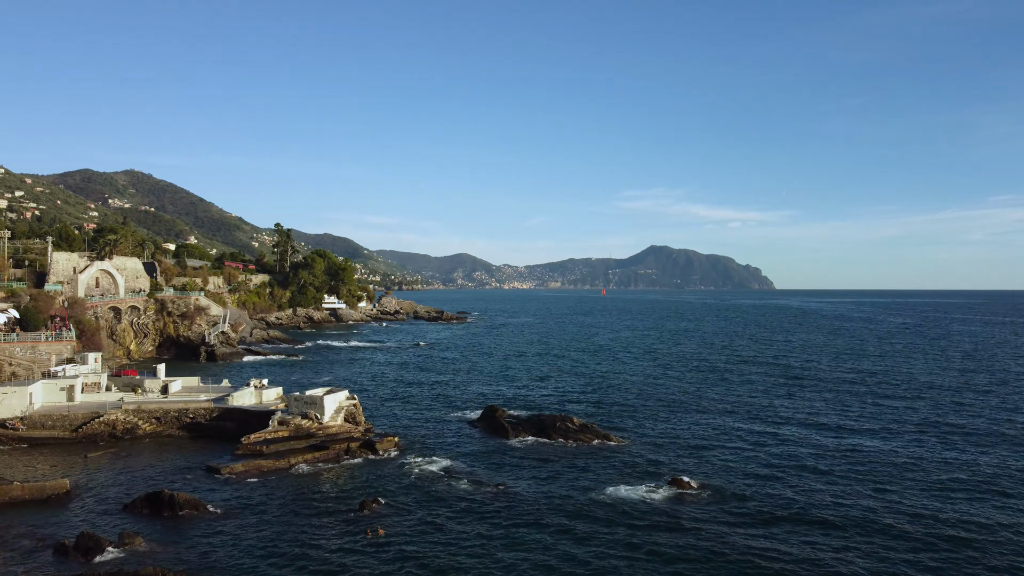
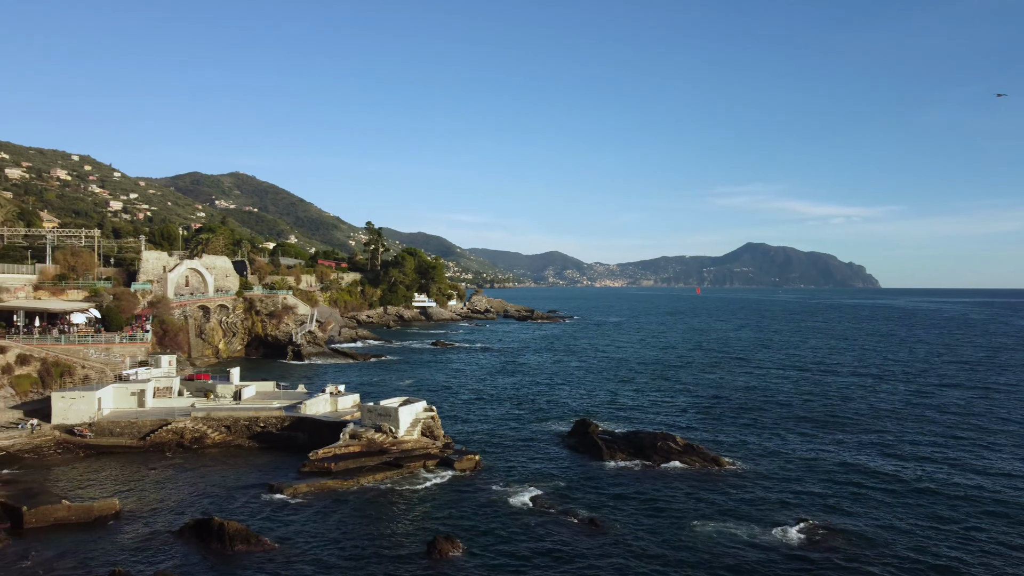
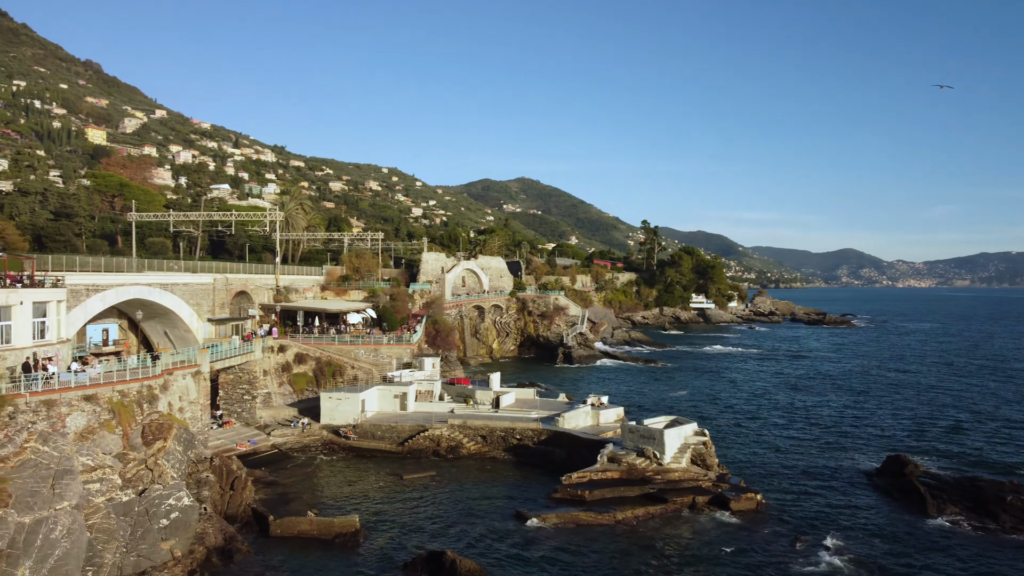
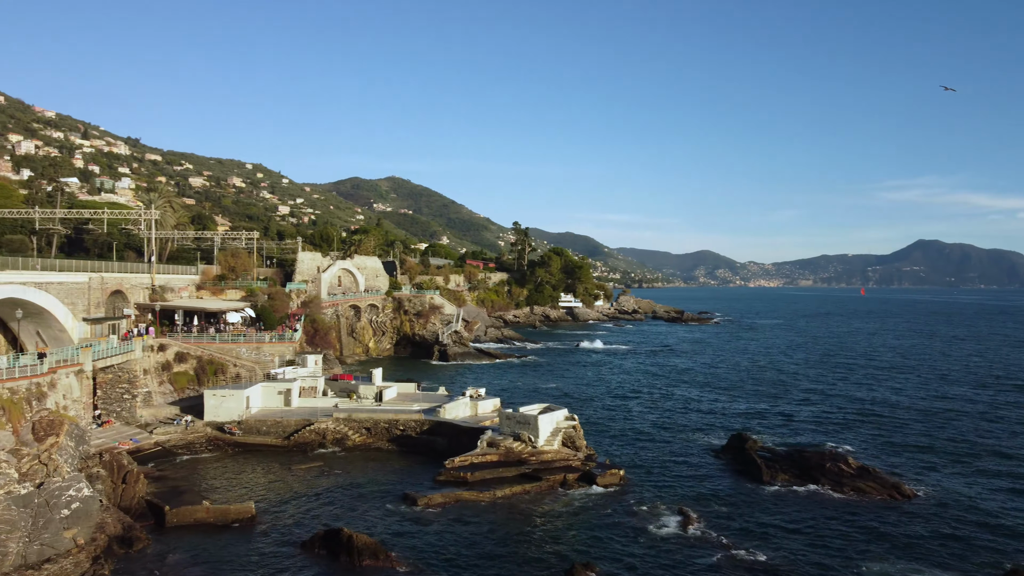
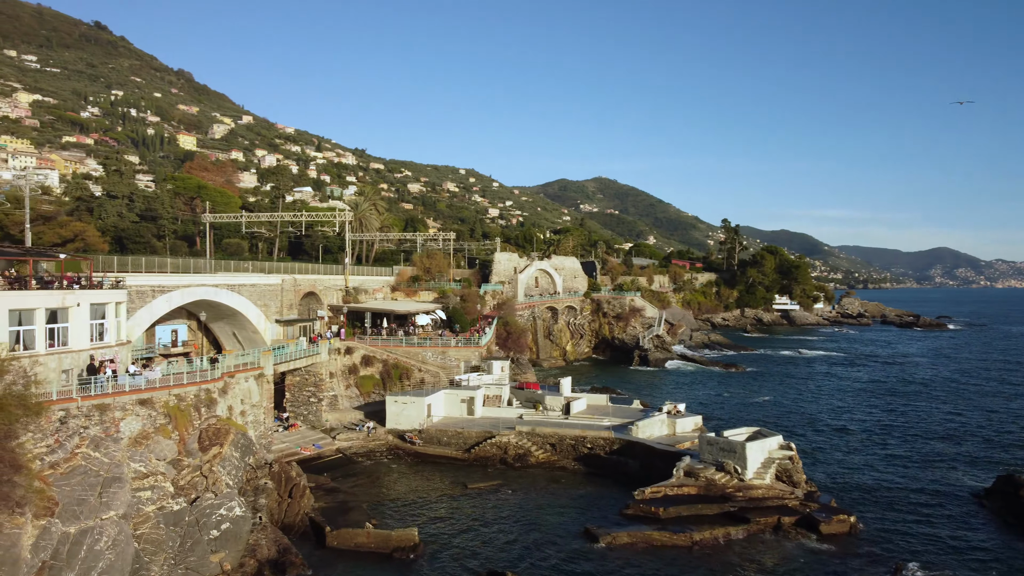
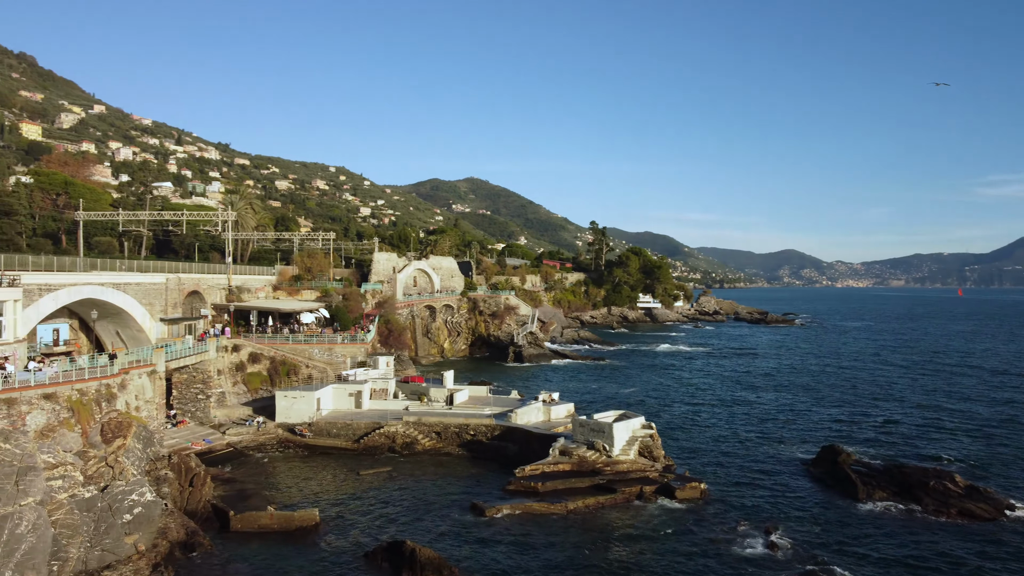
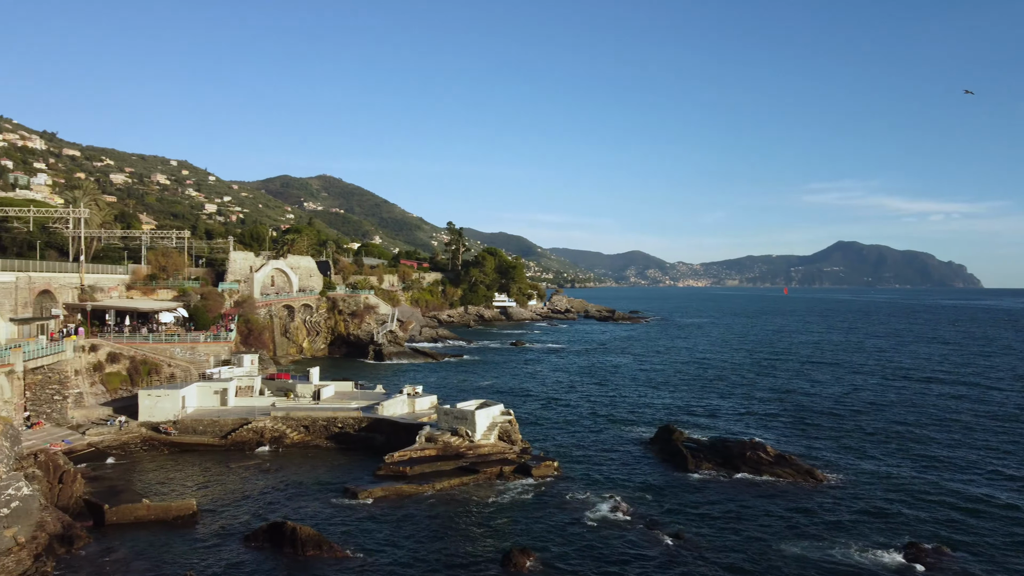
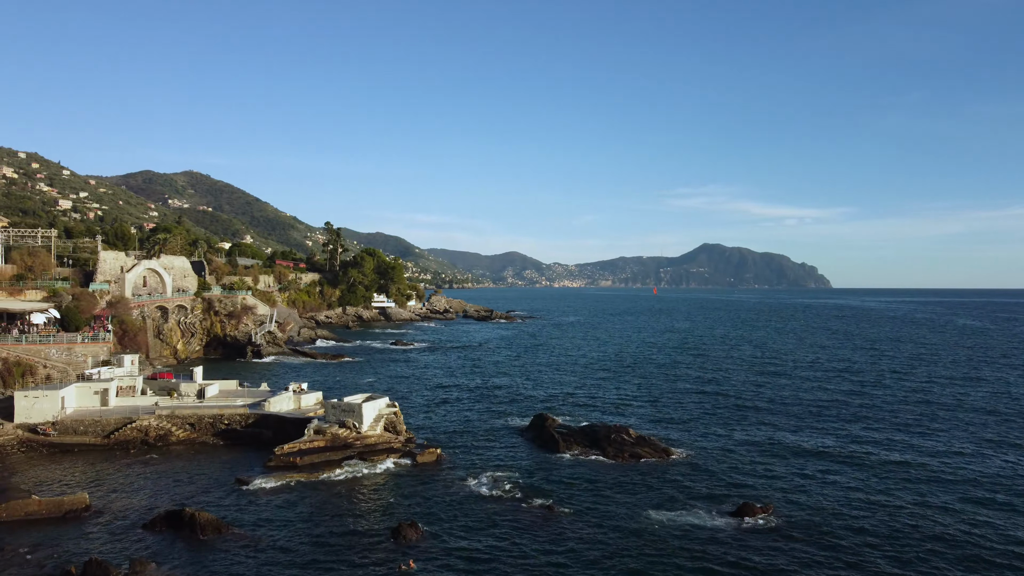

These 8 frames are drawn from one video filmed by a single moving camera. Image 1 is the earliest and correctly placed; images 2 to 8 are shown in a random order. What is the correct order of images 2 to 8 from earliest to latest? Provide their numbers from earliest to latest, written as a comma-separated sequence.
8, 2, 7, 4, 6, 3, 5
